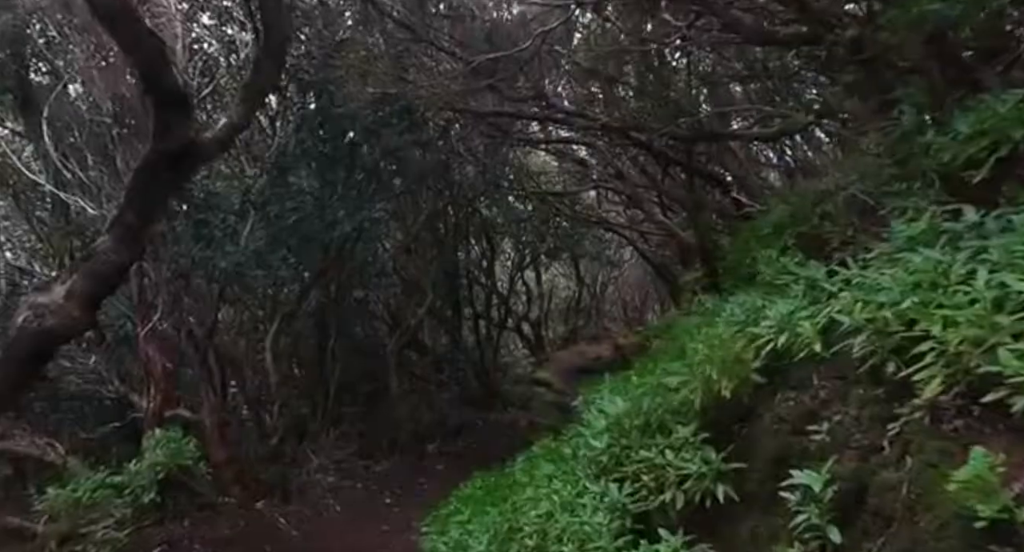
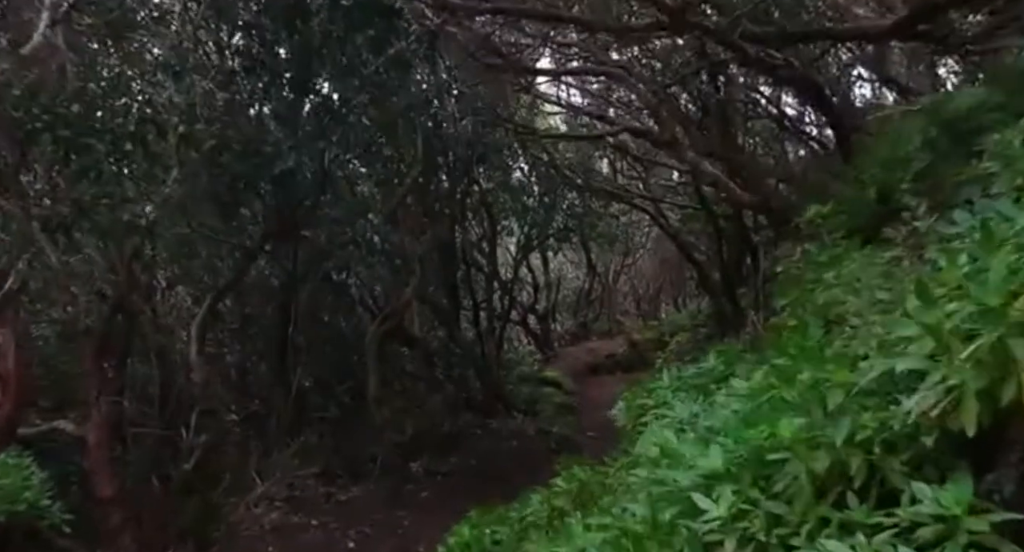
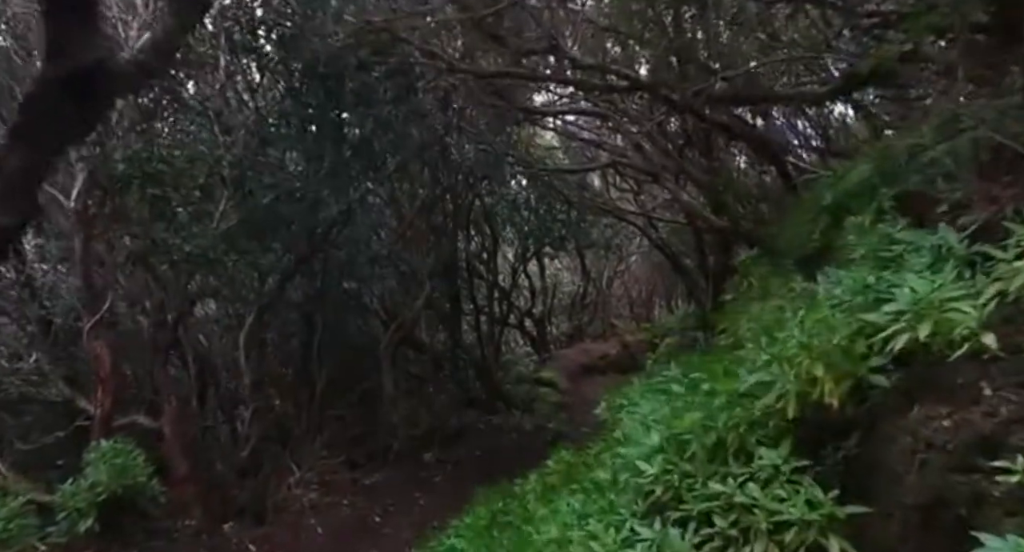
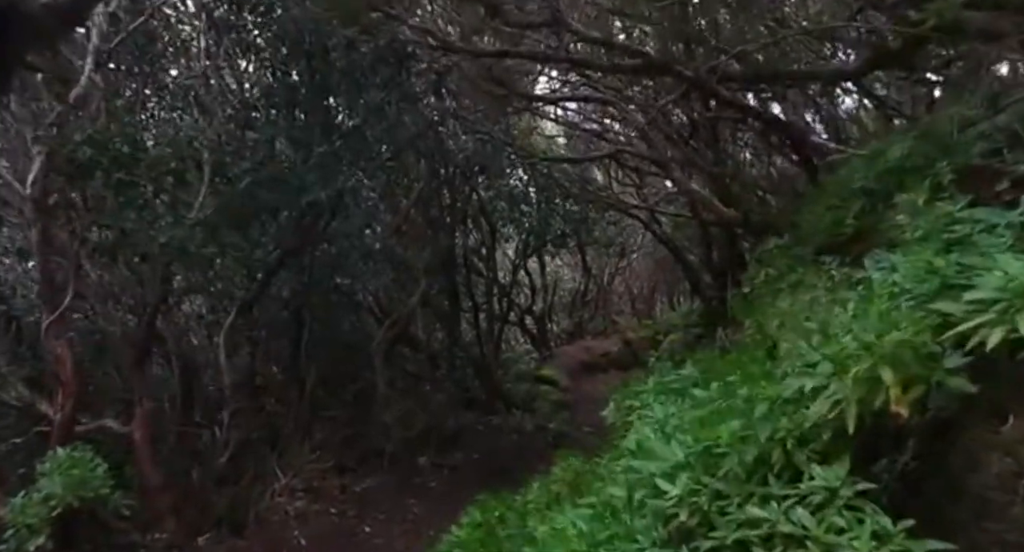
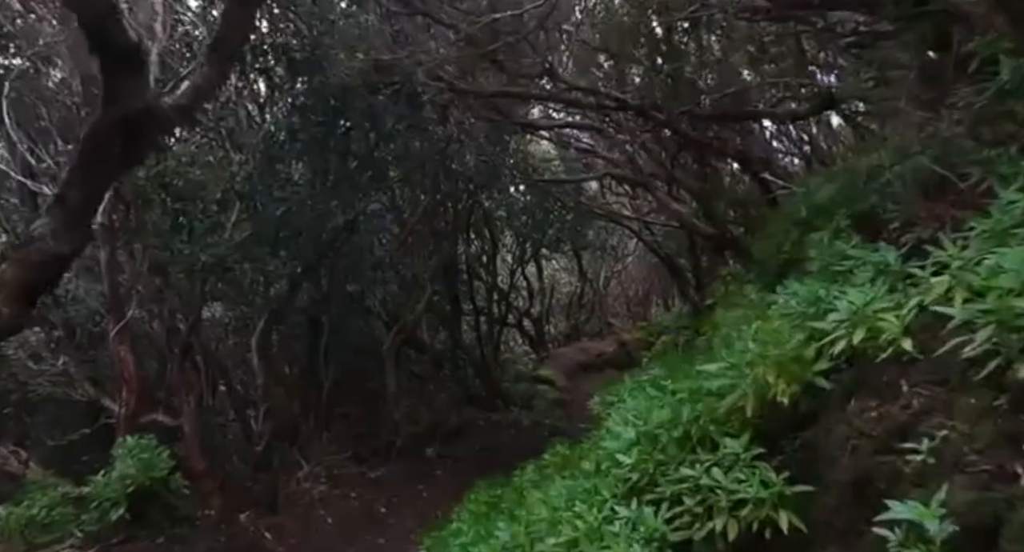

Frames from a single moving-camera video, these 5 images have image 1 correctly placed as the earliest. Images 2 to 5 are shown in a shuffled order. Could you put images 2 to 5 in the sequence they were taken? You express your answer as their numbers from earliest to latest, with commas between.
5, 3, 4, 2
